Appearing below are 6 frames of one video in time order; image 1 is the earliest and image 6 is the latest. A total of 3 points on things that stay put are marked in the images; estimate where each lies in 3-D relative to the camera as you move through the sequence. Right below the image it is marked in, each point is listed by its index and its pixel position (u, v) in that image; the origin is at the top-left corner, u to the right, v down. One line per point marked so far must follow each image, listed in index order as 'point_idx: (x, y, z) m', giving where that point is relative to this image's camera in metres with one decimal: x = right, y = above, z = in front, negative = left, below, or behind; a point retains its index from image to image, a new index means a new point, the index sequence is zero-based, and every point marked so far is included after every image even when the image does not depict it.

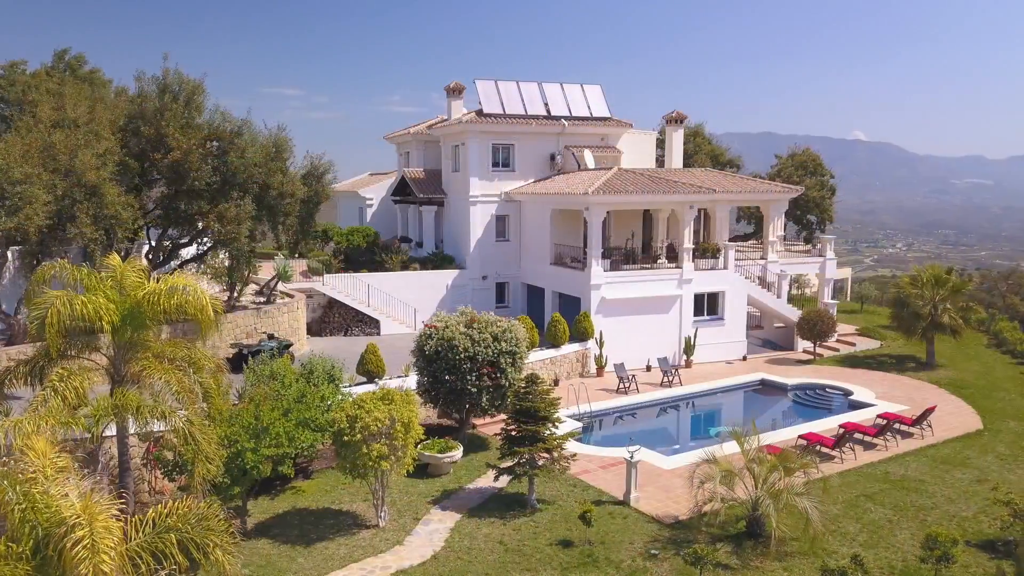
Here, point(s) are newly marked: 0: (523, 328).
0: (+0.2, -1.1, +16.8) m
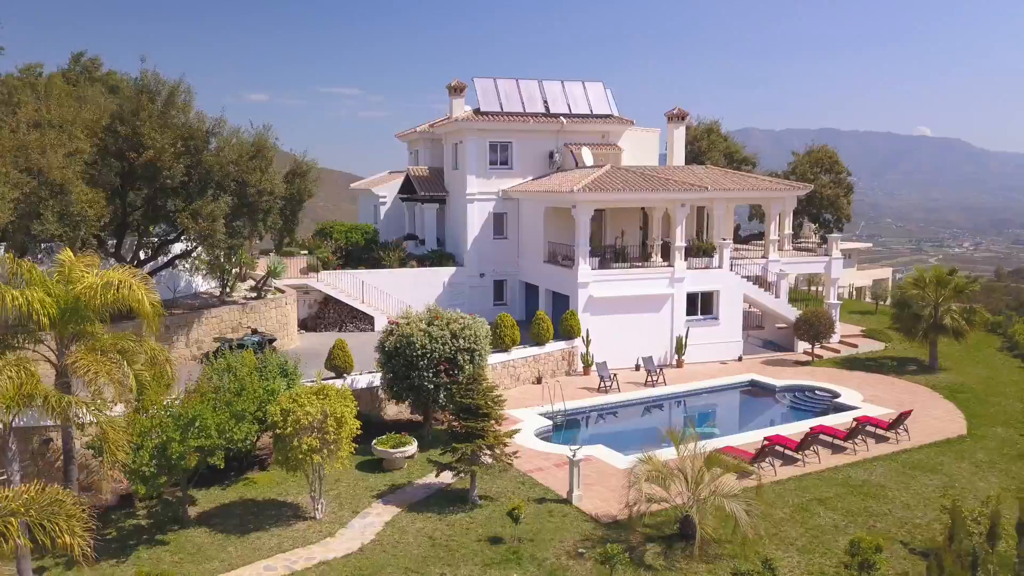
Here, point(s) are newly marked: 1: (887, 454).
0: (-0.7, -1.0, +16.8) m
1: (+8.5, -3.8, +16.3) m
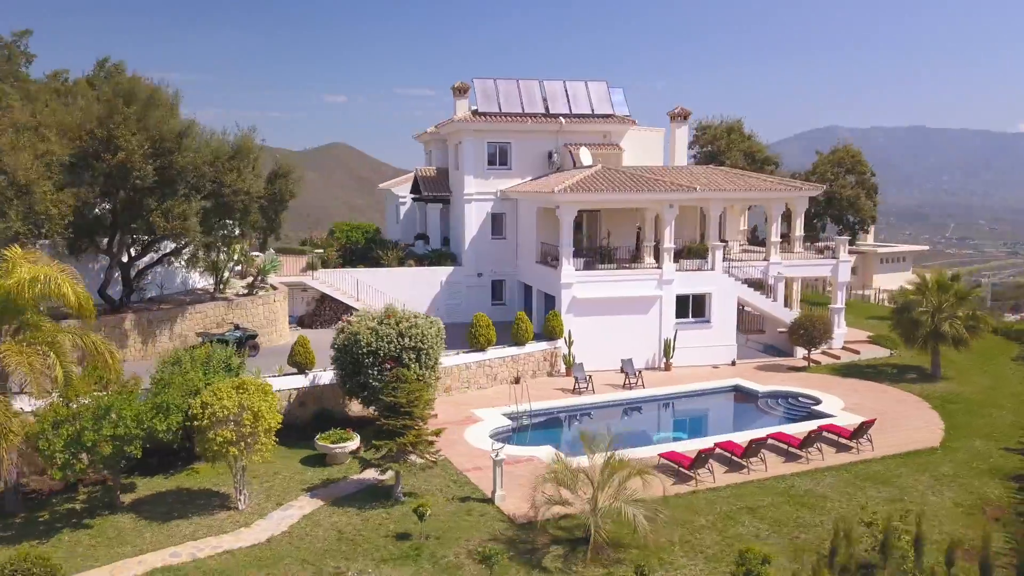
0: (-1.8, -1.0, +17.0) m
1: (+7.3, -3.9, +15.7) m
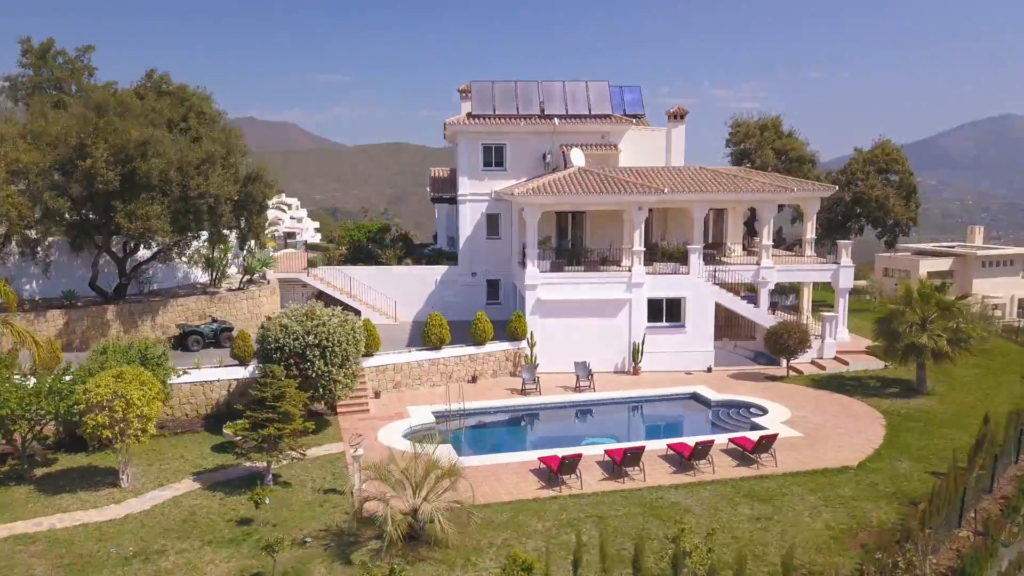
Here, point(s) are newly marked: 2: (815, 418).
0: (-4.0, -1.0, +17.7) m
1: (+4.7, -4.0, +15.2) m
2: (+8.3, -3.5, +19.5) m
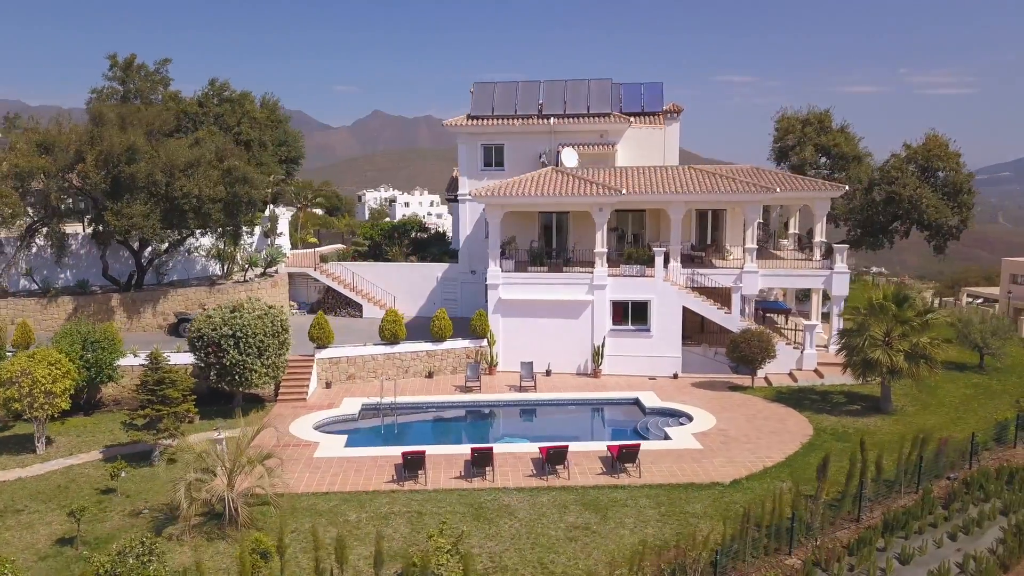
0: (-6.5, -0.9, +19.0) m
1: (+1.6, -4.2, +15.0) m
2: (+5.9, -3.7, +18.6) m
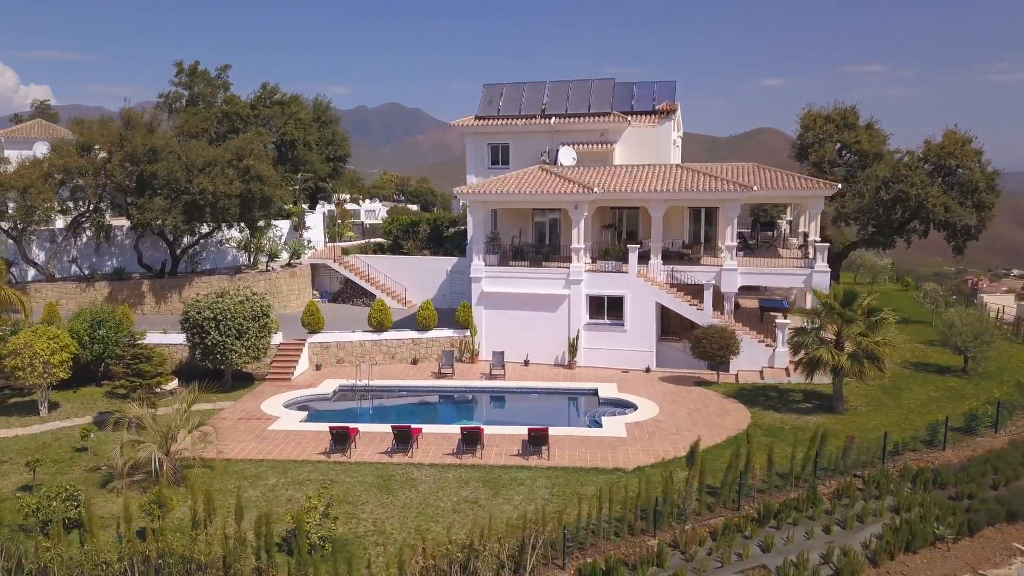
0: (-7.8, -0.6, +21.1) m
1: (-0.3, -4.0, +16.1) m
2: (+4.4, -3.6, +19.1) m
